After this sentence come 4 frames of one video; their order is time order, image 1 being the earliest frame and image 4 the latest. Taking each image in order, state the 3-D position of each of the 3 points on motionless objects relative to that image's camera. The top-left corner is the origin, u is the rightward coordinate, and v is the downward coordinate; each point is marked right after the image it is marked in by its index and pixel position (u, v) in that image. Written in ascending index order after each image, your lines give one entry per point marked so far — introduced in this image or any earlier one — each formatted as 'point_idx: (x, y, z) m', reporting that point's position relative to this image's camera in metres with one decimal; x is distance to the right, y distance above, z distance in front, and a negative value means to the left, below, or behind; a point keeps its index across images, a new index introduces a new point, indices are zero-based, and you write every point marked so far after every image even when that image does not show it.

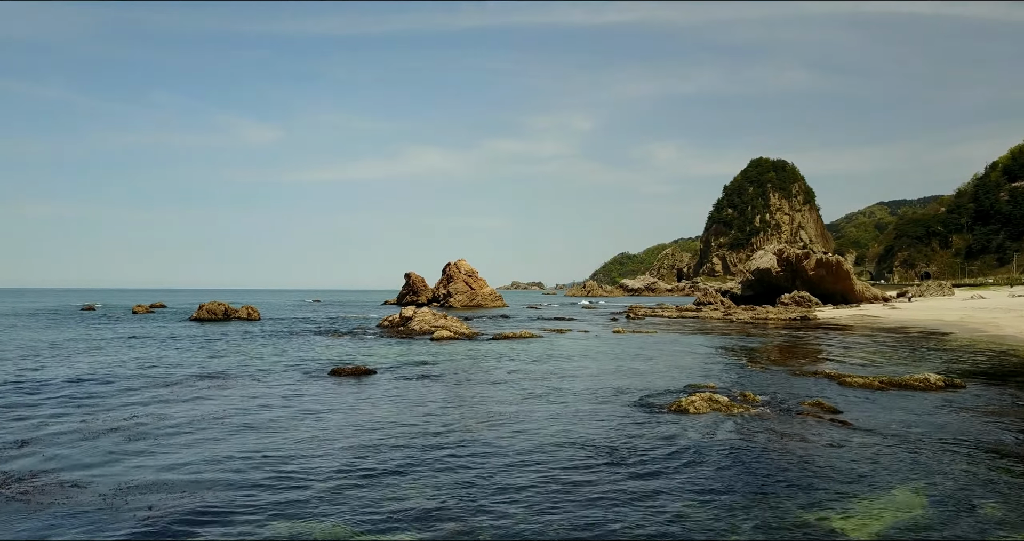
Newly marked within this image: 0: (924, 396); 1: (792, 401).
0: (+13.5, -4.2, +18.2) m
1: (+8.3, -4.0, +16.5) m
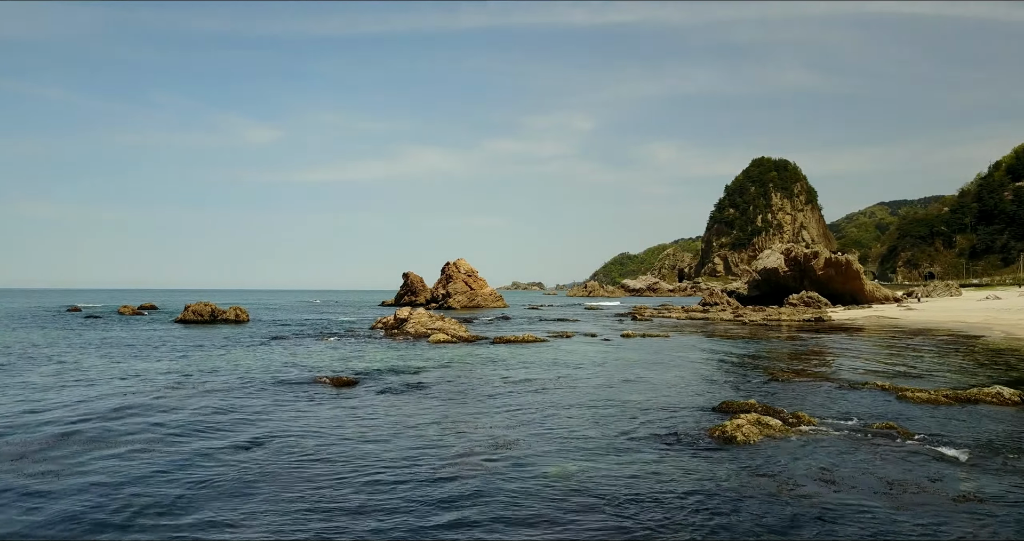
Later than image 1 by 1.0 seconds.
0: (+13.7, -4.0, +15.2) m
1: (+8.5, -3.9, +13.6) m
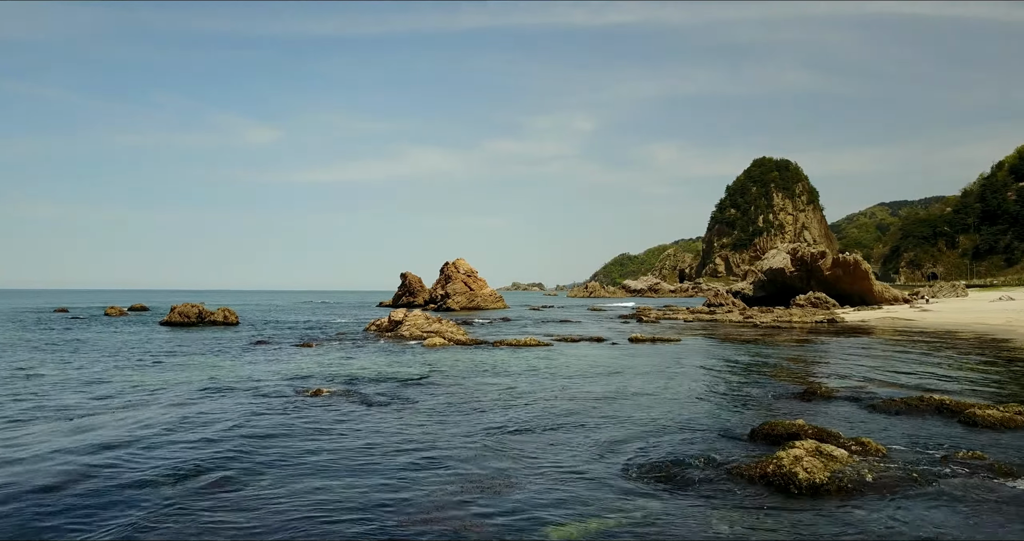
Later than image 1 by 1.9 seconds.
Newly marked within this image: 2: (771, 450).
0: (+13.8, -4.0, +12.7) m
1: (+8.6, -3.8, +11.1) m
2: (+5.8, -3.6, +12.0) m
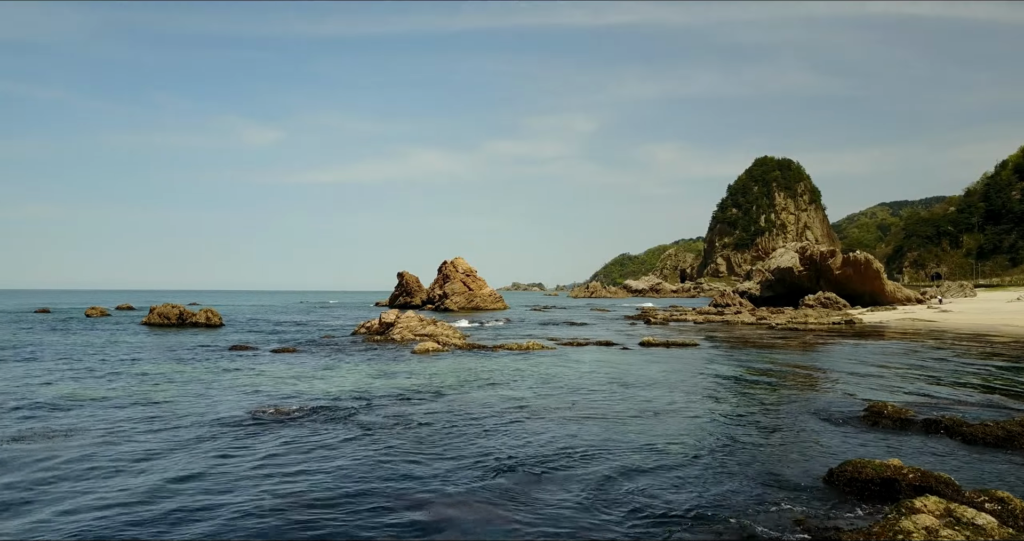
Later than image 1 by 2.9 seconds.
0: (+13.8, -3.8, +9.5) m
1: (+8.6, -3.6, +7.9) m
2: (+5.8, -3.5, +8.8) m
